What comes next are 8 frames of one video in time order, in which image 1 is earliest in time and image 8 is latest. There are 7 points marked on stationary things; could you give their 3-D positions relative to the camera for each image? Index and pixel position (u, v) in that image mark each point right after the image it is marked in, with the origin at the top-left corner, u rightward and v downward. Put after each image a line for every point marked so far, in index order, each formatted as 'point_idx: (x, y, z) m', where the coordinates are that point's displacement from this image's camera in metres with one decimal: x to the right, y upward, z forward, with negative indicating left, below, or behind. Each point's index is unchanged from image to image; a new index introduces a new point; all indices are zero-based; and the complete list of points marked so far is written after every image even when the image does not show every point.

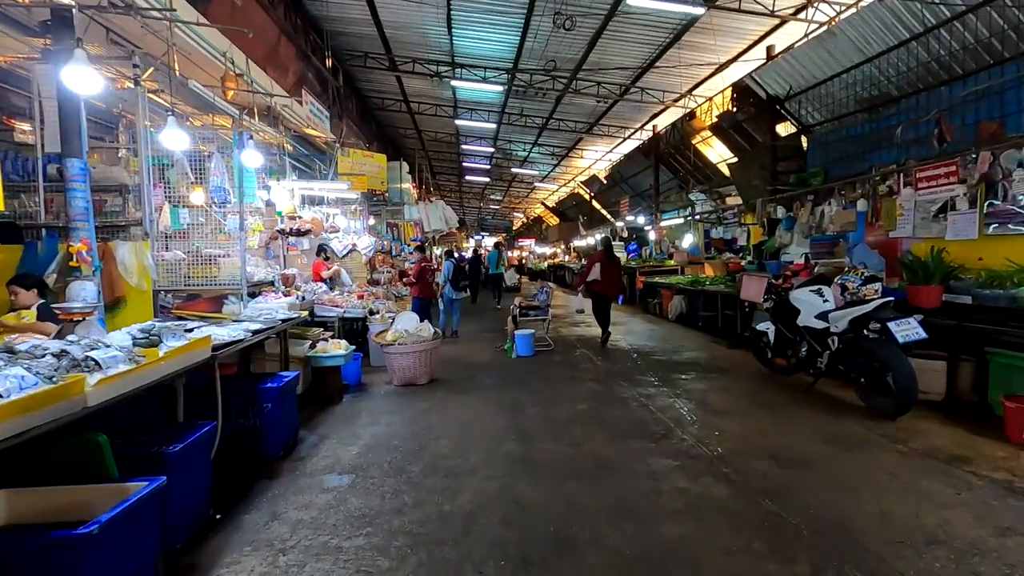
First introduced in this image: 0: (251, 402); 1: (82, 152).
0: (-1.7, -0.7, +3.5) m
1: (-3.3, +1.1, +4.1) m
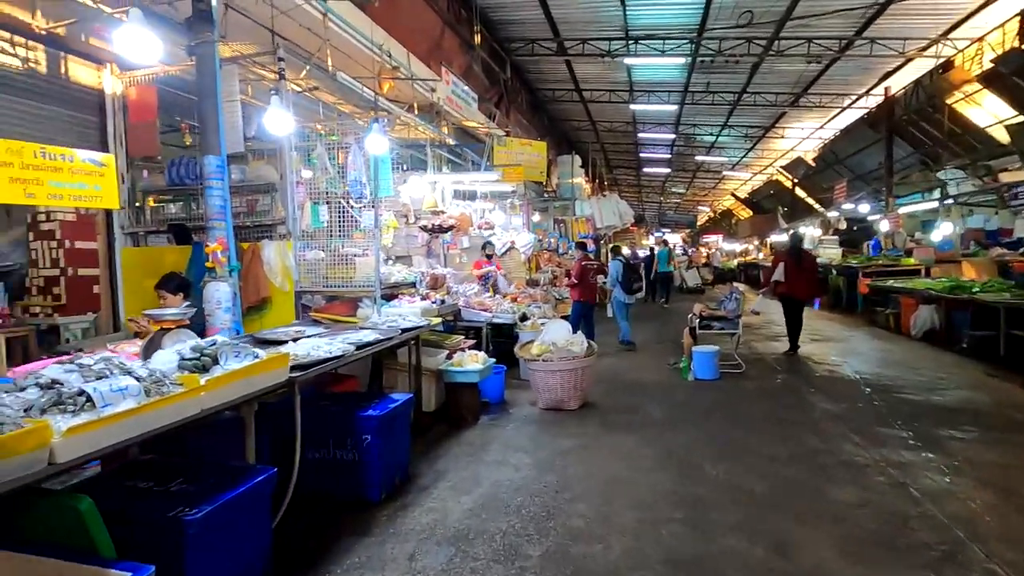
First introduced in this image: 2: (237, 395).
0: (-0.9, -0.8, +2.9) m
1: (-2.2, +1.1, +4.0) m
2: (-1.1, -0.4, +2.2) m
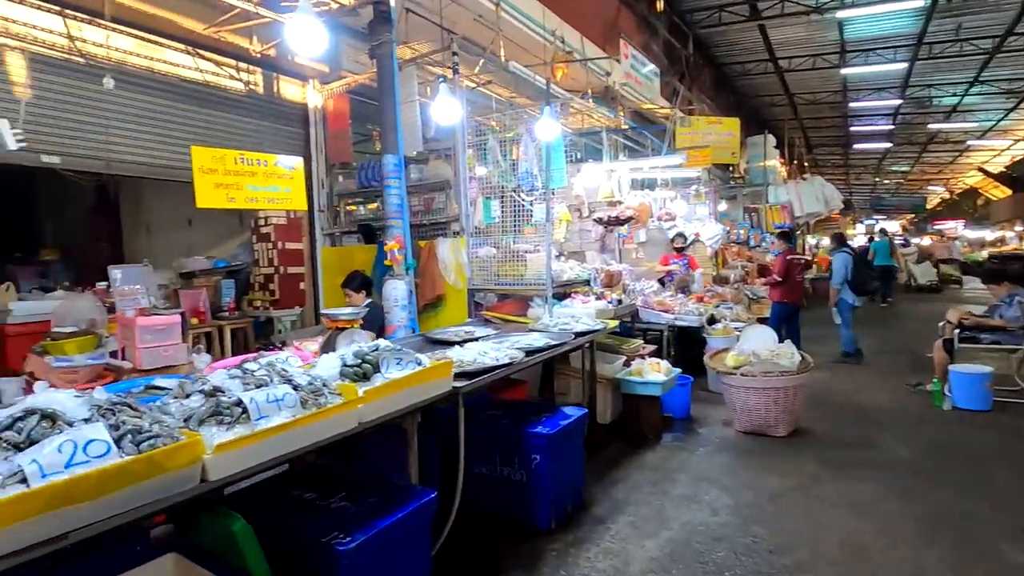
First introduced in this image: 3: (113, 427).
0: (0.0, -0.8, +2.6) m
1: (-0.9, +1.1, +4.0) m
2: (-0.4, -0.4, +2.0) m
3: (-1.0, -0.3, +1.3) m
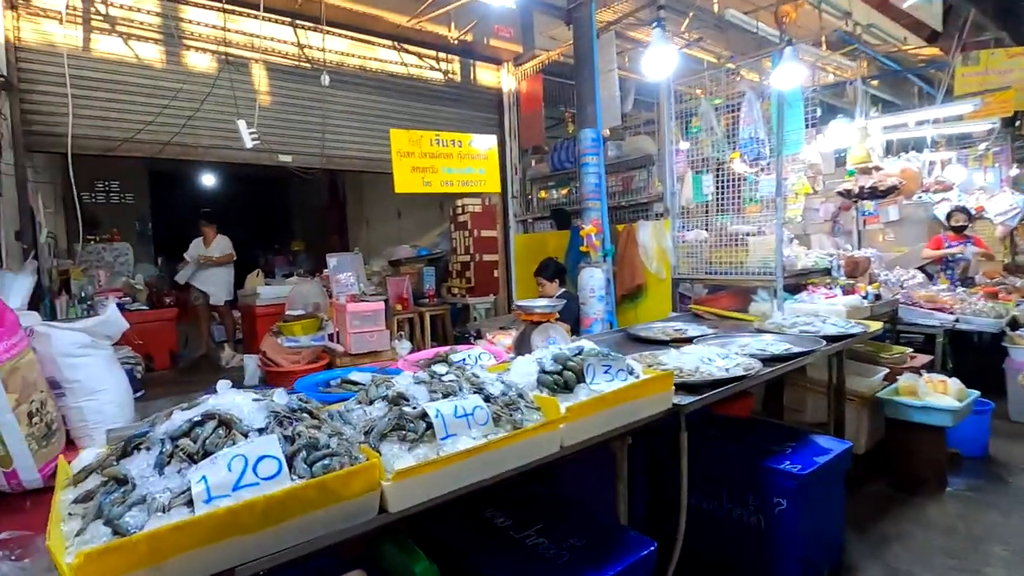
0: (+0.9, -0.7, +2.0) m
1: (+0.6, +1.1, +3.6) m
2: (+0.3, -0.4, +1.6) m
3: (-0.5, -0.3, +1.1) m
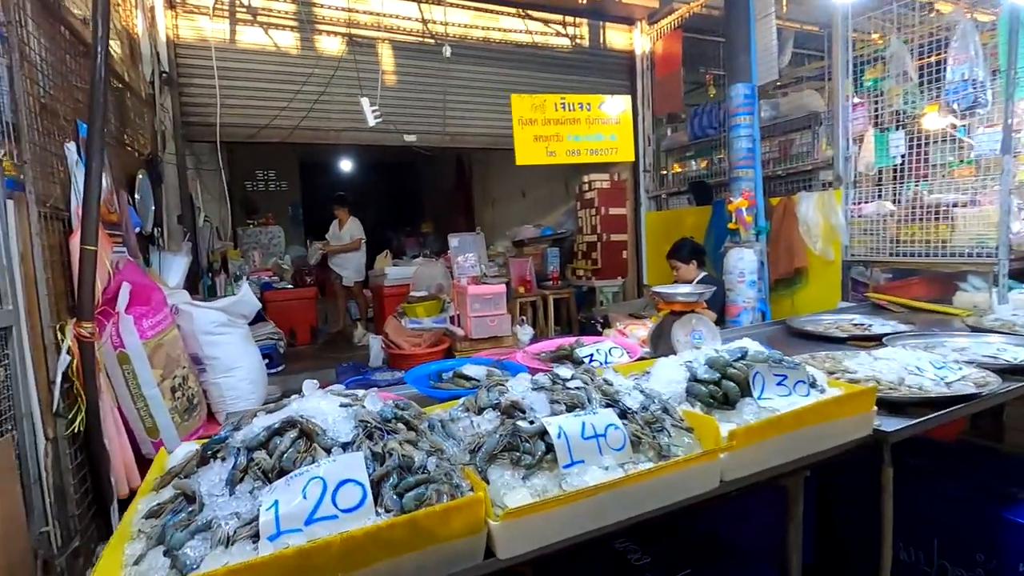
0: (+1.3, -0.7, +1.5) m
1: (+1.4, +1.2, +3.1) m
2: (+0.6, -0.4, +1.2) m
3: (-0.2, -0.3, +0.9) m
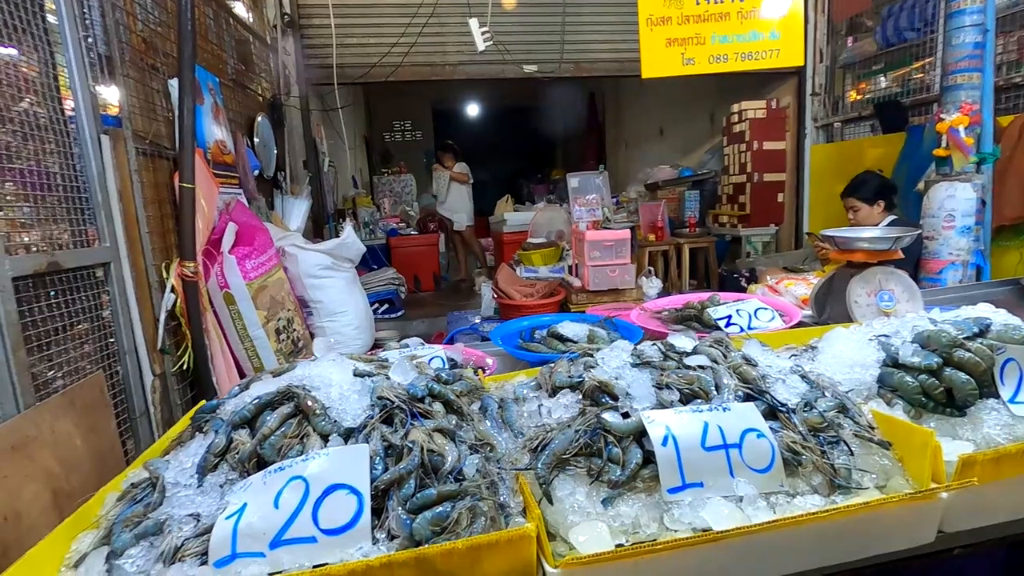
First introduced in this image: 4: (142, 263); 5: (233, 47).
0: (+1.5, -0.6, +0.9) m
1: (+1.9, +1.5, +2.2) m
2: (+0.7, -0.3, +0.7) m
3: (-0.1, -0.2, +0.6) m
4: (-1.2, +0.1, +1.7) m
5: (-1.4, +1.2, +2.7) m
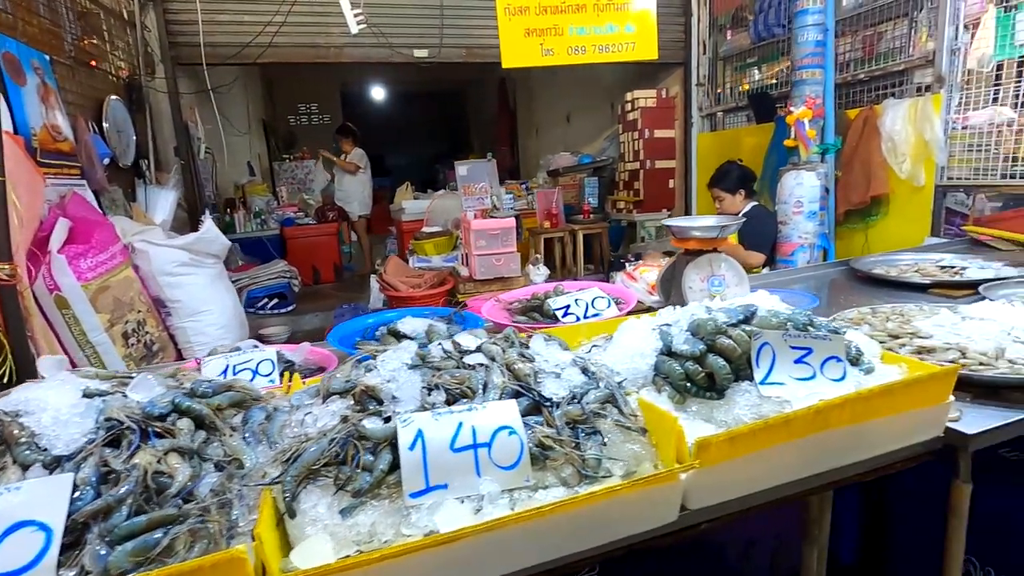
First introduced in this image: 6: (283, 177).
0: (+1.1, -0.6, +1.0) m
1: (+1.4, +1.5, +2.3) m
2: (+0.4, -0.3, +0.8) m
3: (-0.5, -0.2, +0.6) m
4: (-1.6, +0.1, +1.5) m
5: (-2.0, +1.2, +2.4) m
6: (-2.6, +1.3, +6.1) m
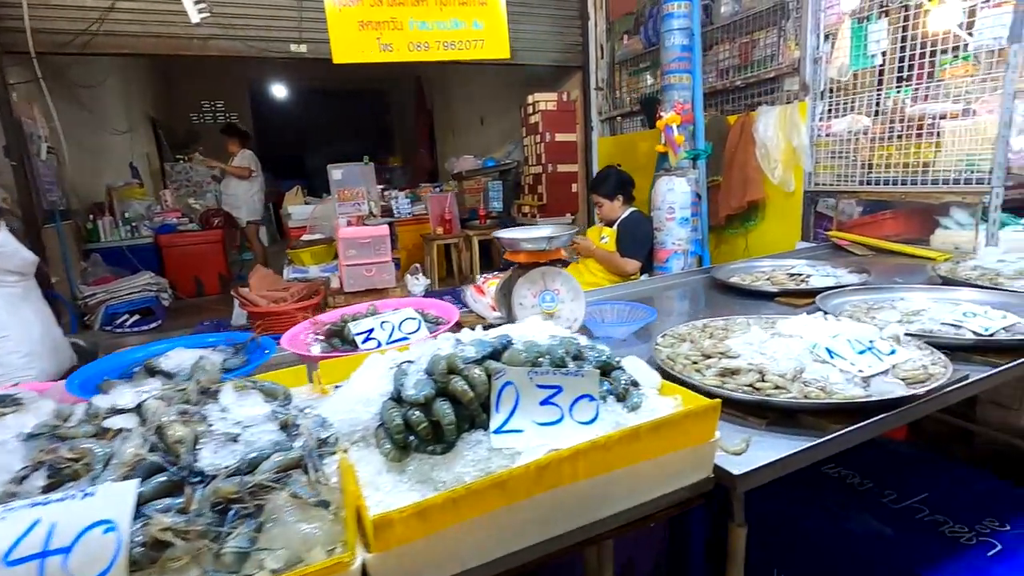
0: (+0.7, -0.6, +1.0) m
1: (+0.8, +1.5, +2.3) m
2: (0.0, -0.3, +0.7) m
3: (-0.8, -0.3, +0.4) m
4: (-2.1, 0.0, +1.2) m
5: (-2.6, +1.1, +2.0) m
6: (-3.6, +1.1, +5.6) m
